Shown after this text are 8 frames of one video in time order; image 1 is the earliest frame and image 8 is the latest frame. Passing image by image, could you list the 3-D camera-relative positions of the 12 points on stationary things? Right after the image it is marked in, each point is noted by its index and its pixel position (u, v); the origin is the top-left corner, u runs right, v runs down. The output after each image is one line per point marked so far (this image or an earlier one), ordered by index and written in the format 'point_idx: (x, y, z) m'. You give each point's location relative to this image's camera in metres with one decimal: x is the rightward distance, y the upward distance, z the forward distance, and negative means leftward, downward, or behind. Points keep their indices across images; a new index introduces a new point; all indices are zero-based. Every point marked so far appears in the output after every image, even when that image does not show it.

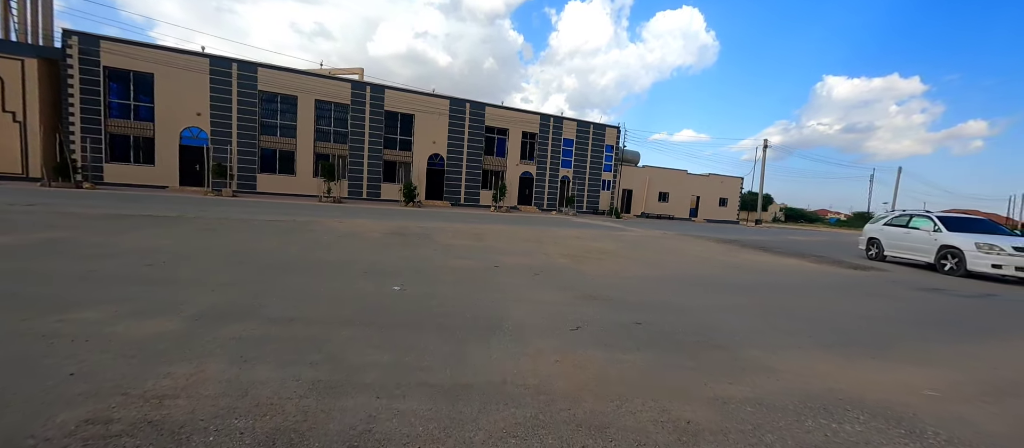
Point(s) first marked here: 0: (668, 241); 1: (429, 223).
0: (+6.2, -0.7, +15.9) m
1: (-3.2, +0.1, +15.5) m
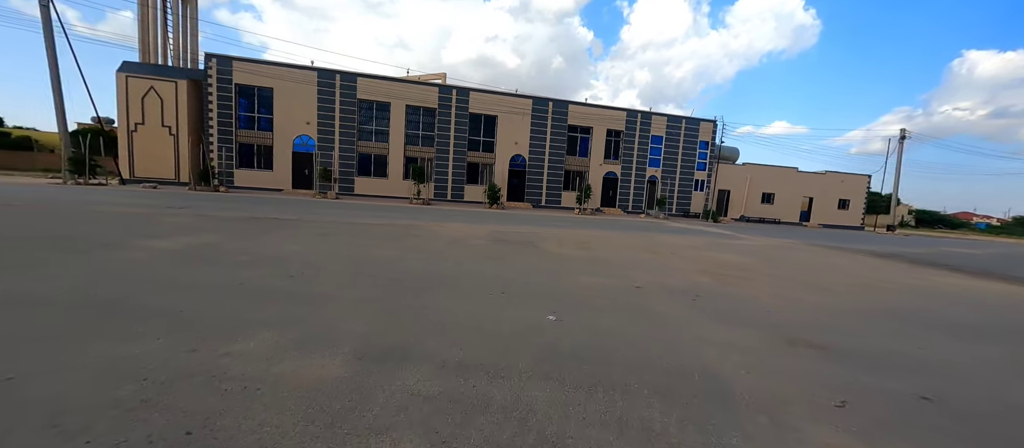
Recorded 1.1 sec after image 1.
0: (+9.9, -1.0, +13.6) m
1: (+0.6, -0.1, +14.9) m
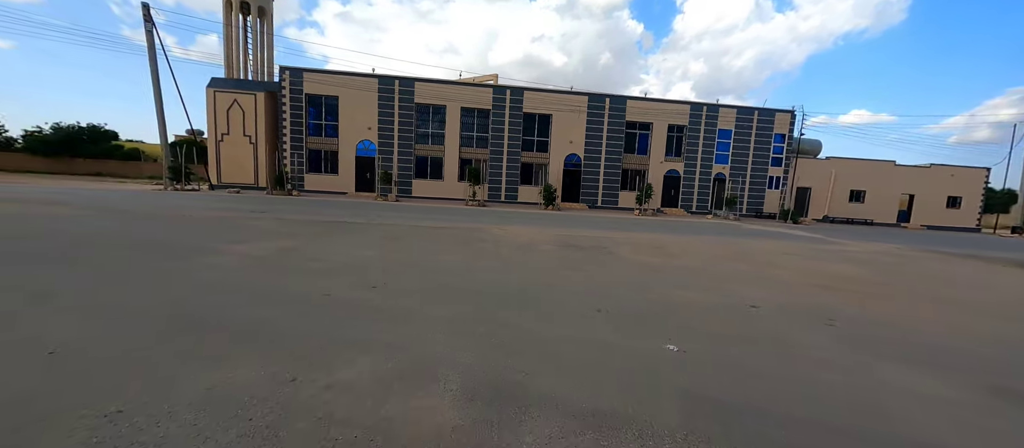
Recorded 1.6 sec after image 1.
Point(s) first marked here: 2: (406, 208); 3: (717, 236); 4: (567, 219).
0: (+12.0, -1.1, +11.7) m
1: (+2.9, -0.2, +14.1) m
2: (-4.5, +0.6, +17.8) m
3: (+8.0, -0.5, +15.1) m
4: (+2.8, +0.2, +18.6) m
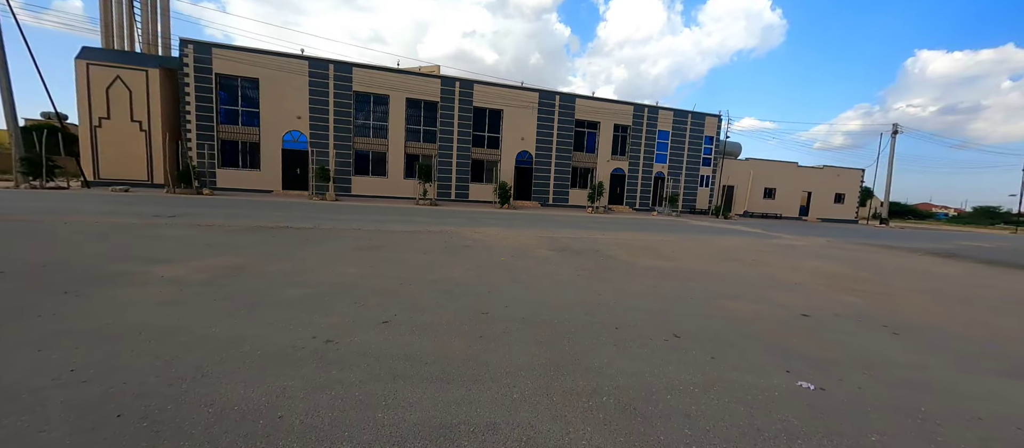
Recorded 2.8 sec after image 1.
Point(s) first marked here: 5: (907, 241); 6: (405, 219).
0: (+11.2, -0.9, +12.7) m
1: (+1.8, -0.2, +13.5) m
2: (-6.1, +0.5, +15.8) m
3: (+6.6, -0.4, +15.4) m
4: (+0.9, +0.2, +17.8) m
5: (+19.1, -0.8, +19.2) m
6: (-3.3, 0.0, +12.7) m
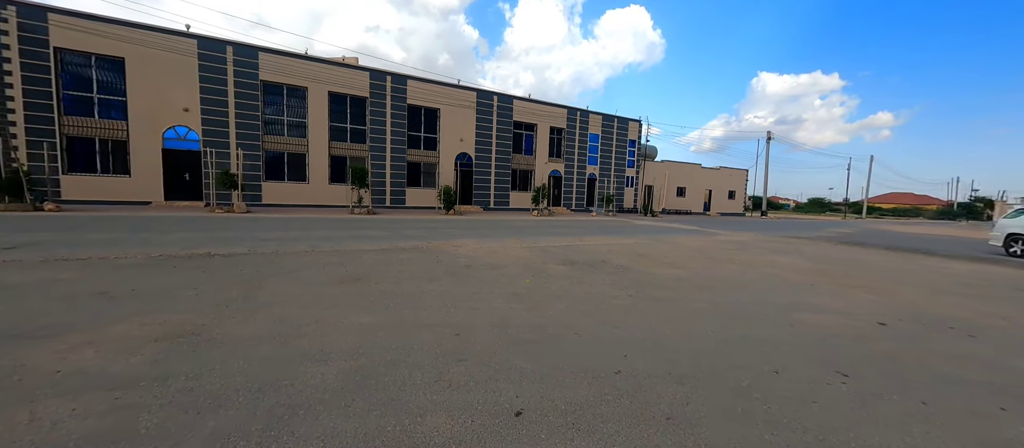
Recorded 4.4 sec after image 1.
0: (+10.0, -0.8, +14.0) m
1: (+0.7, -0.4, +12.6) m
2: (-7.6, 0.0, +13.0) m
3: (+5.0, -0.4, +15.5) m
4: (-1.2, -0.1, +16.6) m
5: (+16.2, -0.4, +22.1) m
6: (-4.1, -0.4, +10.7) m
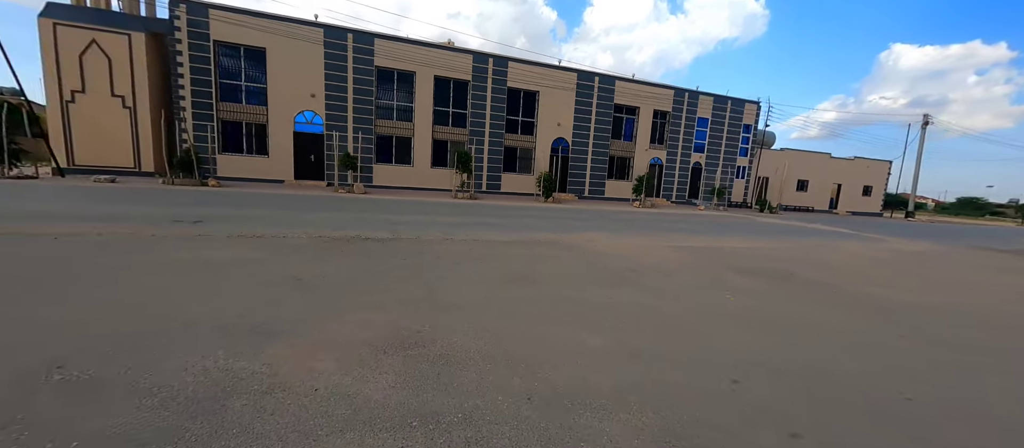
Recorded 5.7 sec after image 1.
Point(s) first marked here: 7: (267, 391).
0: (+13.7, -1.0, +11.2) m
1: (+4.3, -0.3, +11.4) m
2: (-3.8, +0.6, +13.2) m
3: (+9.0, -0.4, +13.5) m
4: (+3.1, +0.3, +15.7) m
5: (+21.2, -0.7, +18.1) m
6: (-0.8, -0.1, +10.4) m
7: (-1.4, -1.0, +2.3) m
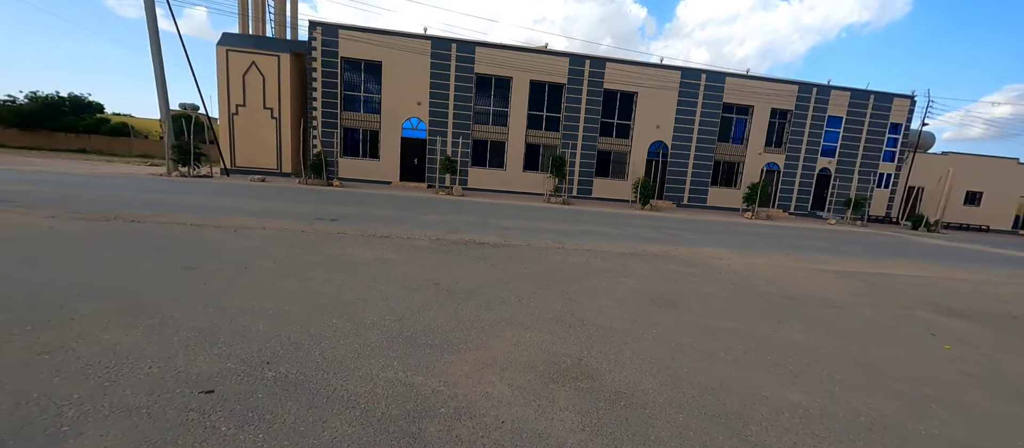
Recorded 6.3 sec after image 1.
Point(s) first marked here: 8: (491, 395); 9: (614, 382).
0: (+16.3, -1.8, +7.9) m
1: (+7.1, -0.7, +10.0) m
2: (-0.4, +0.4, +13.4) m
3: (+12.2, -1.0, +11.1) m
4: (+6.9, -0.1, +14.4) m
5: (+25.0, -1.8, +13.2) m
6: (+1.9, -0.3, +10.0) m
7: (-0.3, -1.1, +2.2) m
8: (-0.1, -1.1, +2.4) m
9: (+0.7, -1.1, +3.0) m
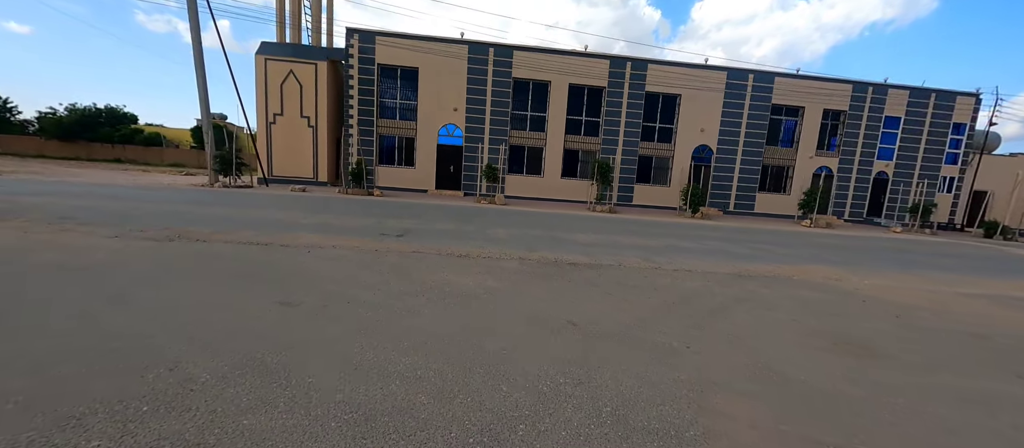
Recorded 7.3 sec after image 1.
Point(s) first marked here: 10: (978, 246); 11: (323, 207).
0: (+18.0, -2.1, +6.4) m
1: (+9.0, -1.1, +8.8) m
2: (+1.6, 0.0, +12.5) m
3: (+14.1, -1.3, +9.8) m
4: (+8.9, -0.5, +13.3) m
5: (+27.0, -2.1, +11.3) m
6: (+3.8, -0.7, +9.0) m
7: (+1.3, -1.4, +1.3) m
8: (+1.4, -1.3, +1.6) m
9: (+2.3, -1.4, +2.1) m
10: (+21.0, -1.0, +17.3) m
11: (-6.2, +0.6, +13.4) m
